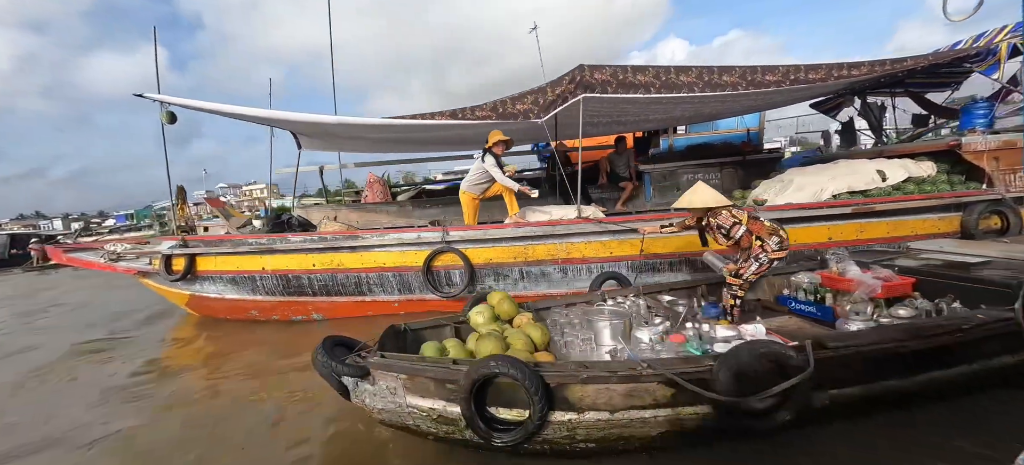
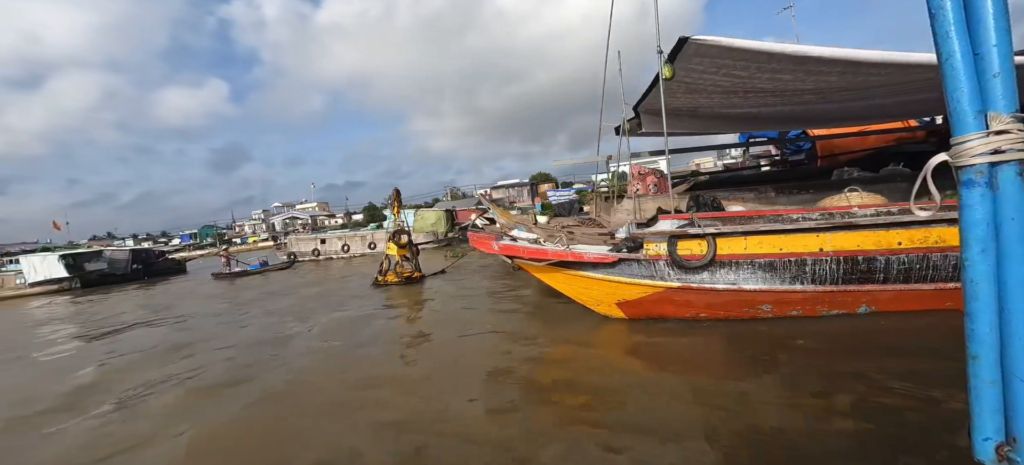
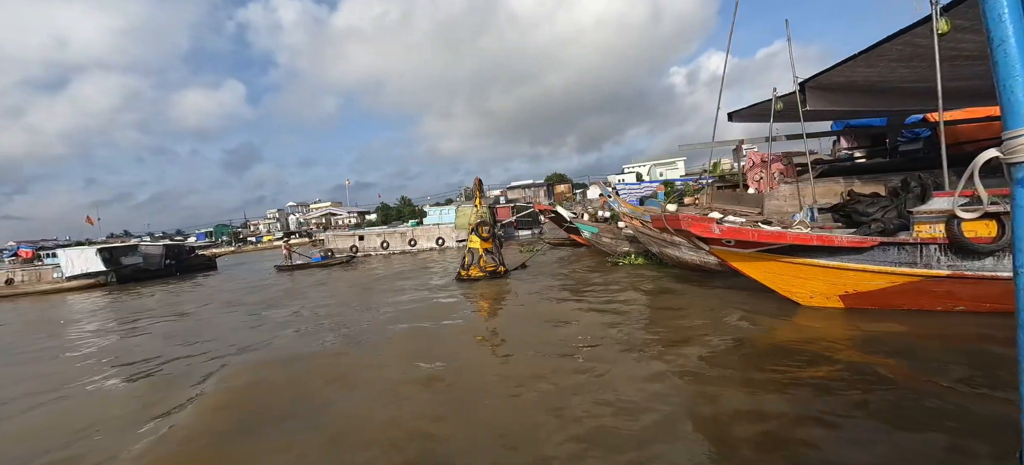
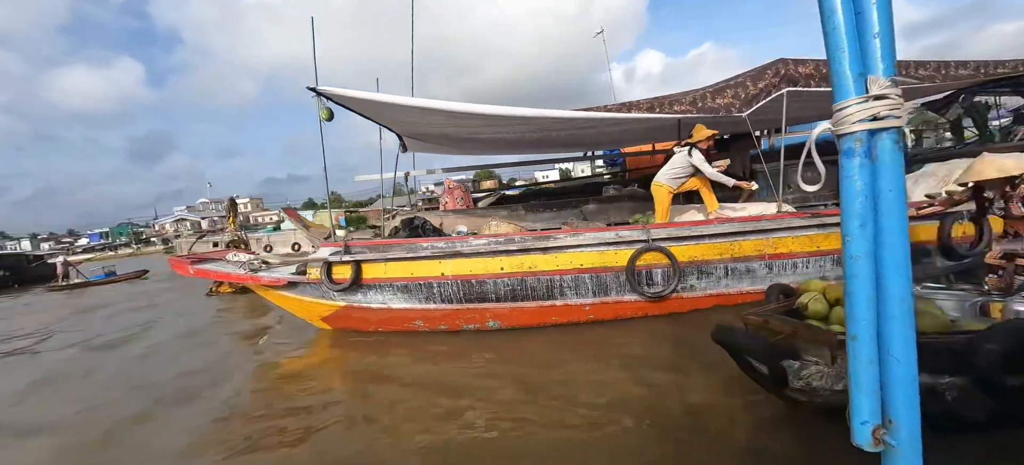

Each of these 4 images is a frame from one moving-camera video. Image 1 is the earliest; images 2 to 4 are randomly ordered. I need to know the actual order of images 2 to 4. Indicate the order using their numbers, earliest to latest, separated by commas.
4, 2, 3
